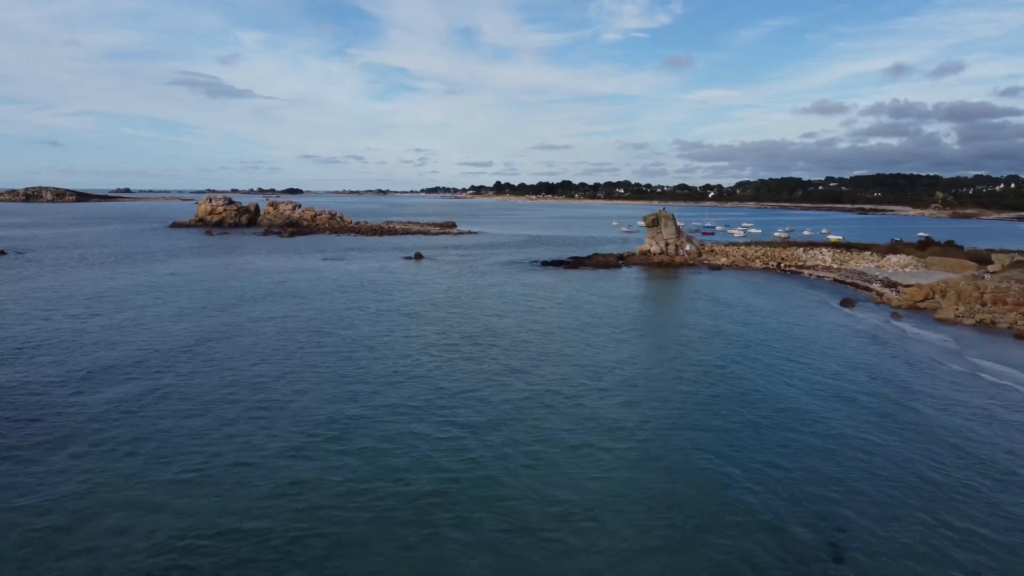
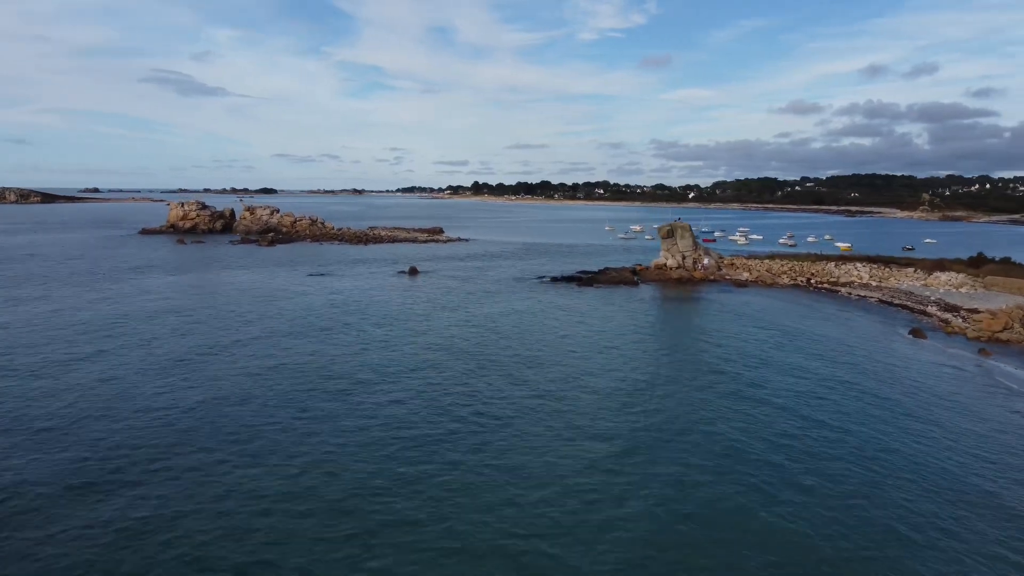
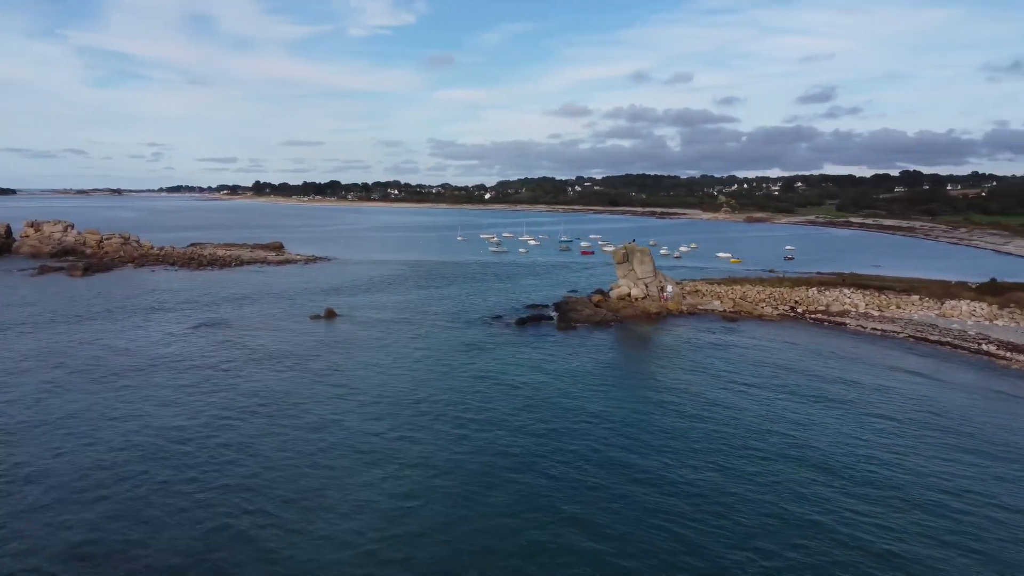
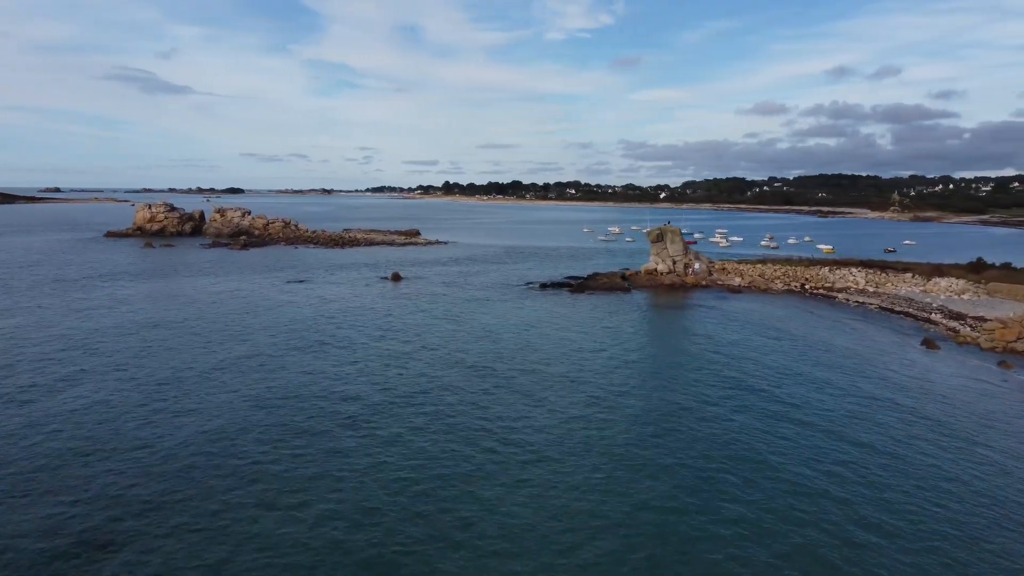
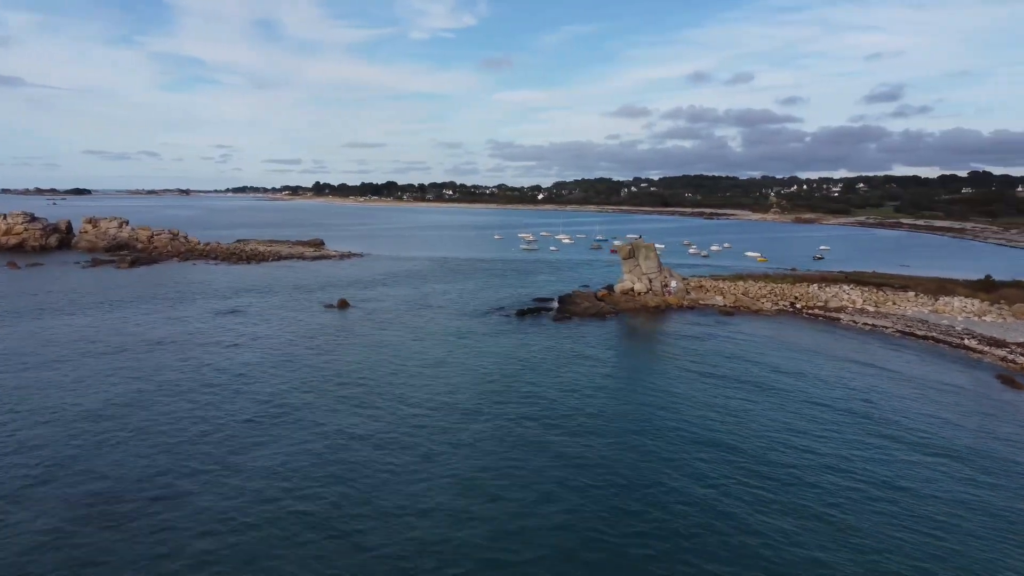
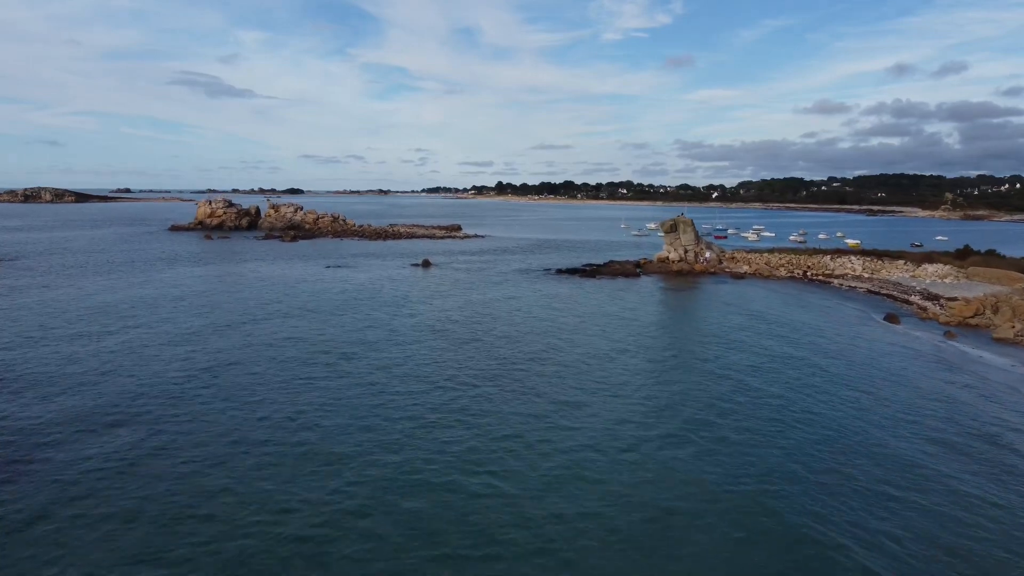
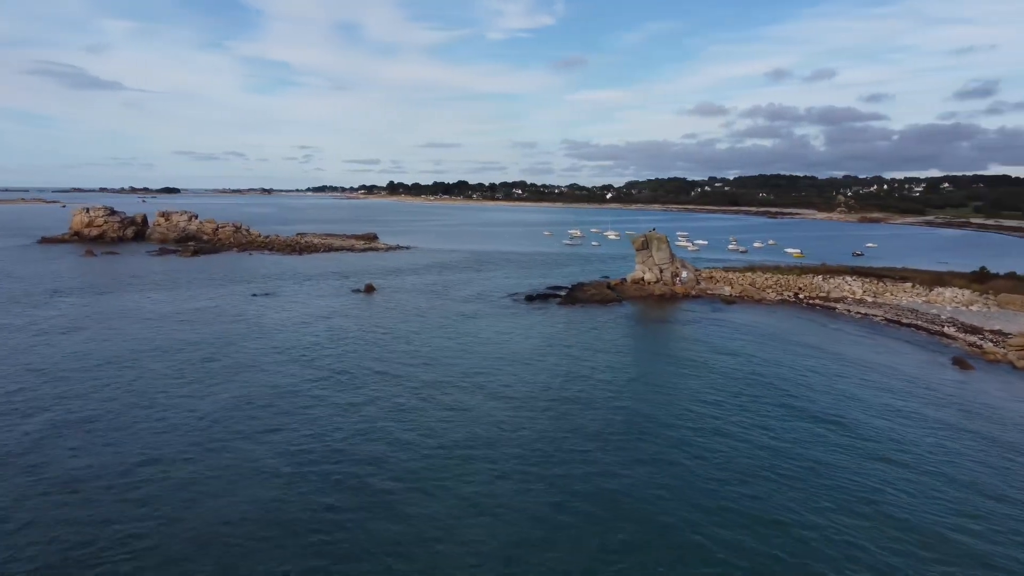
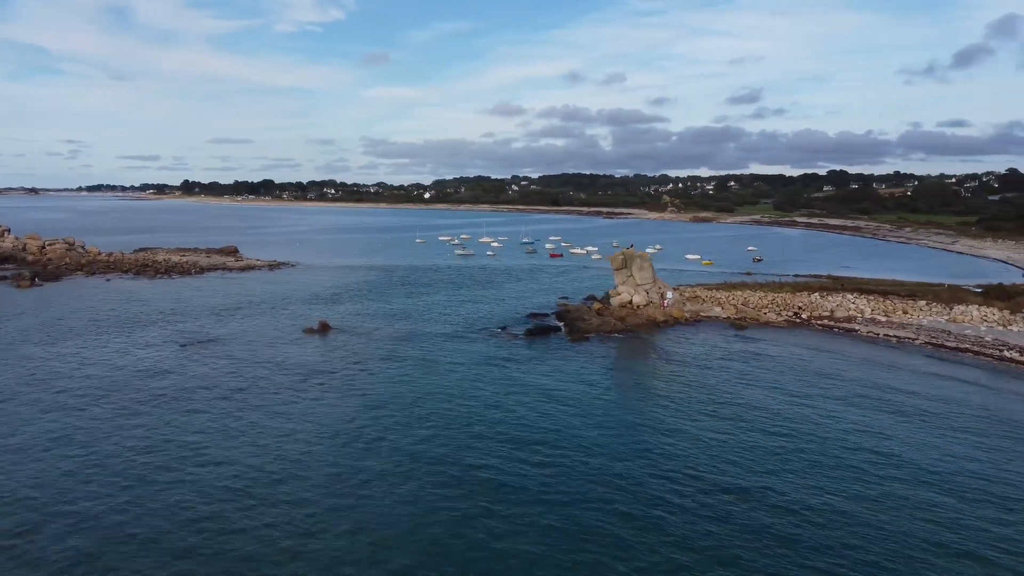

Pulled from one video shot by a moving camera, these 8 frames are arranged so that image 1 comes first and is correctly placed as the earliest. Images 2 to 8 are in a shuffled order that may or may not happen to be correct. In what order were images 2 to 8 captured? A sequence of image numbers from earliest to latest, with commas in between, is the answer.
6, 2, 4, 7, 5, 3, 8
